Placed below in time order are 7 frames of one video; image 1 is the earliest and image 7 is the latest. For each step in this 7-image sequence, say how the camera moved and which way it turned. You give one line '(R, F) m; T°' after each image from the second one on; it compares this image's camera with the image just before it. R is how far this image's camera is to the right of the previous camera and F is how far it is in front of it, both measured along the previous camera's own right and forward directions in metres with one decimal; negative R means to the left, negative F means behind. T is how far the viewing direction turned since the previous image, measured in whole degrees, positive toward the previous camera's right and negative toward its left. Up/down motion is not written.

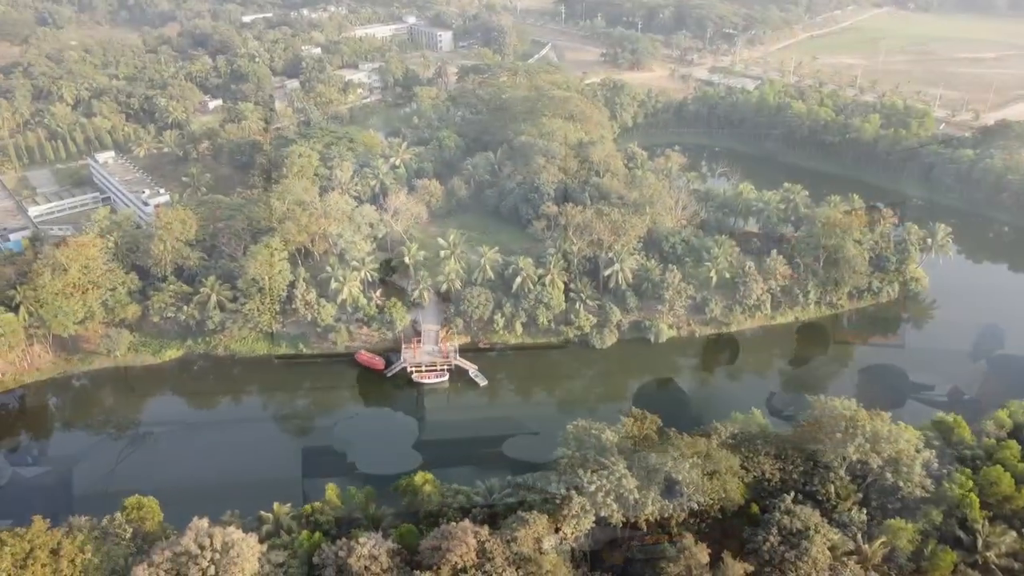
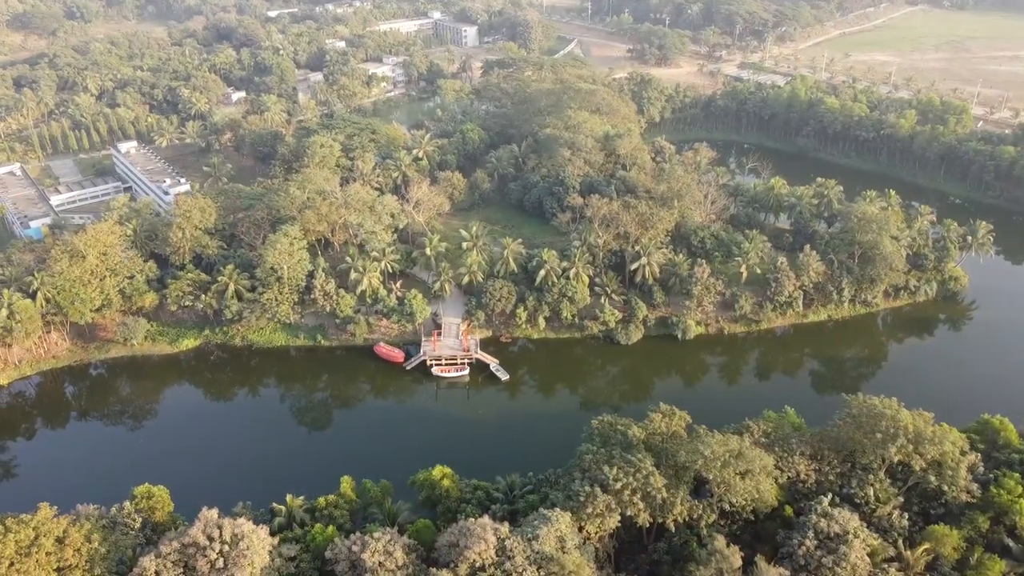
(-0.1, +1.7) m; -2°
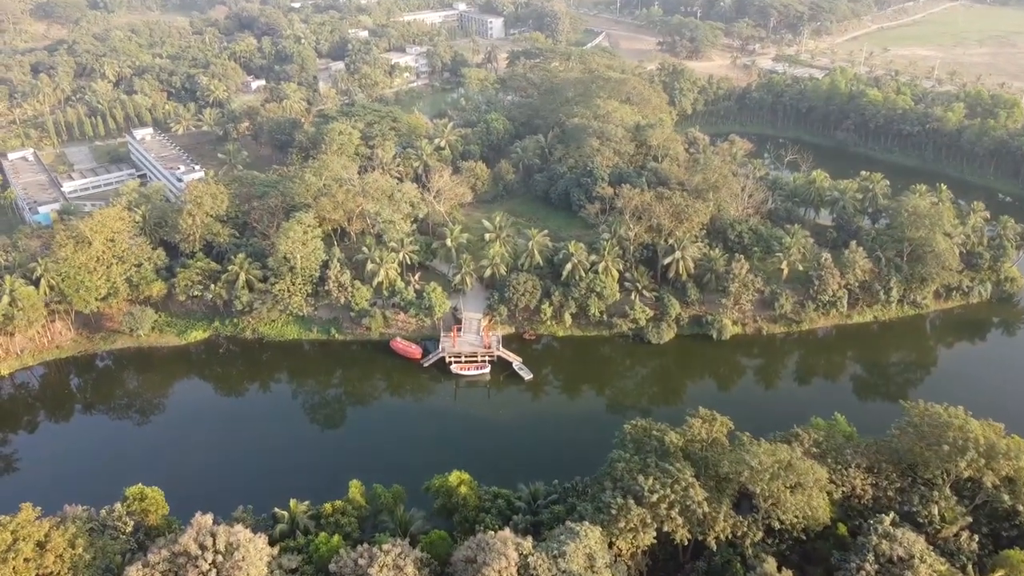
(-0.2, +3.6) m; -2°
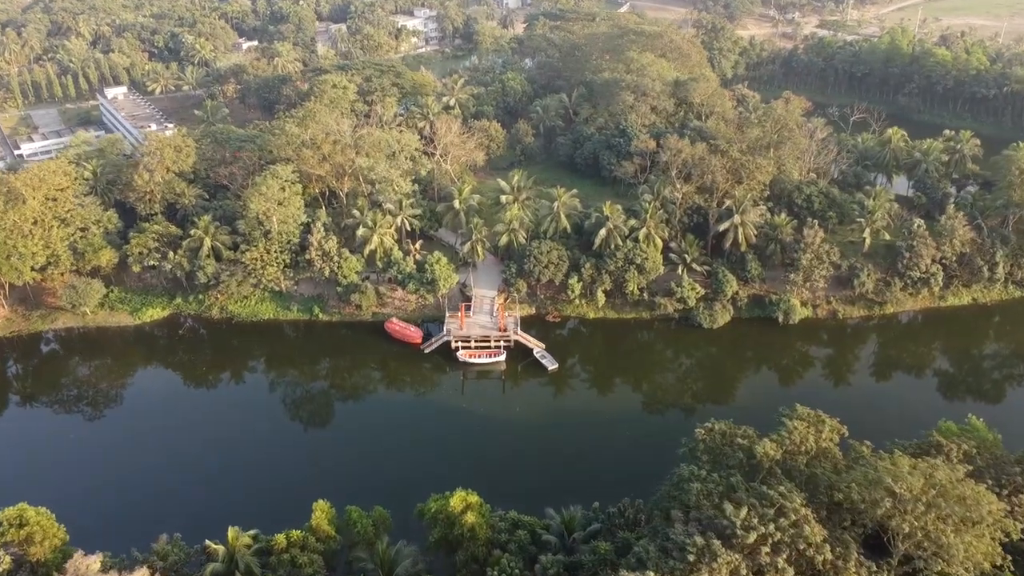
(-0.6, +10.8) m; -1°
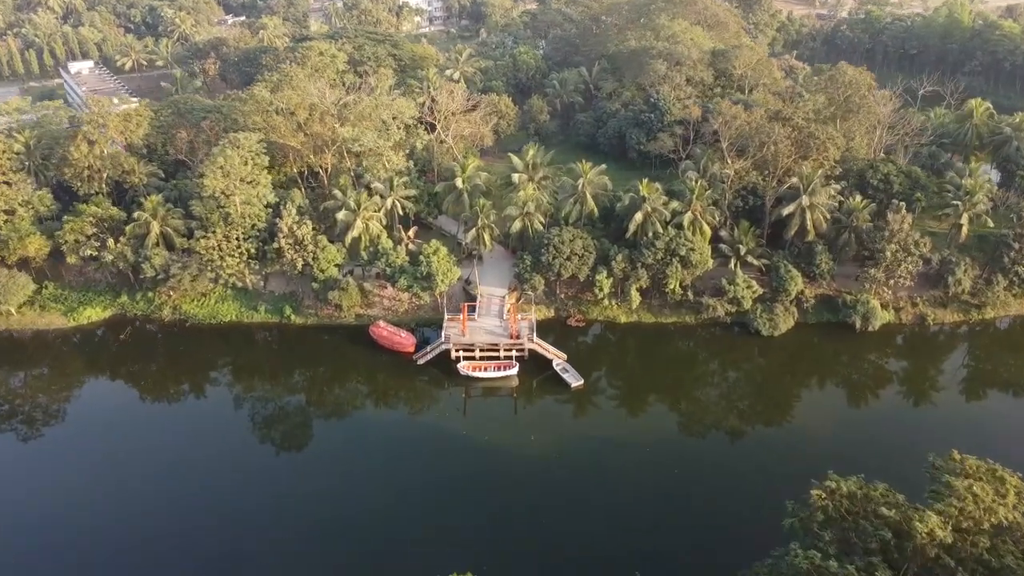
(-0.3, +9.2) m; -1°
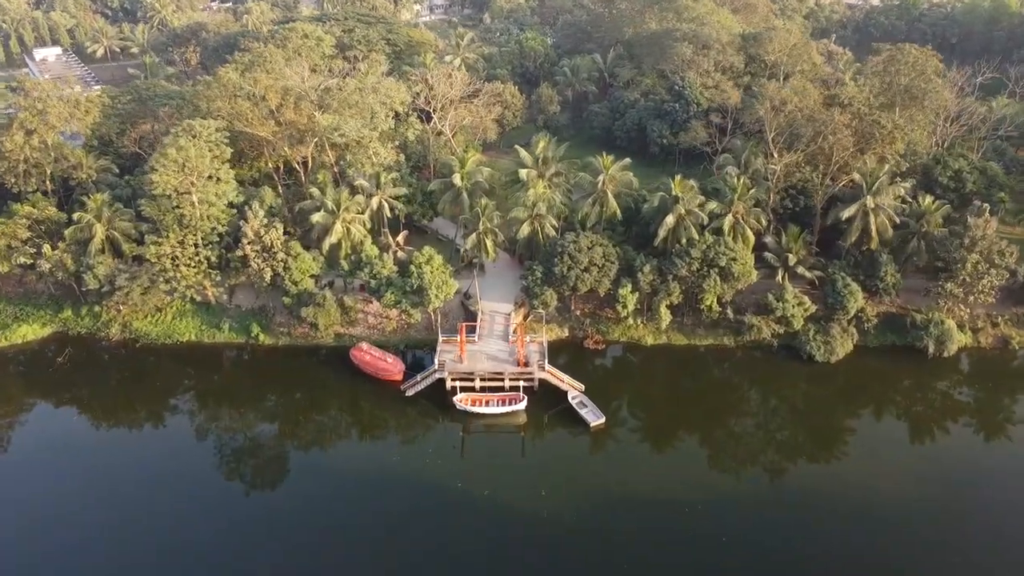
(-0.1, +6.3) m; 0°
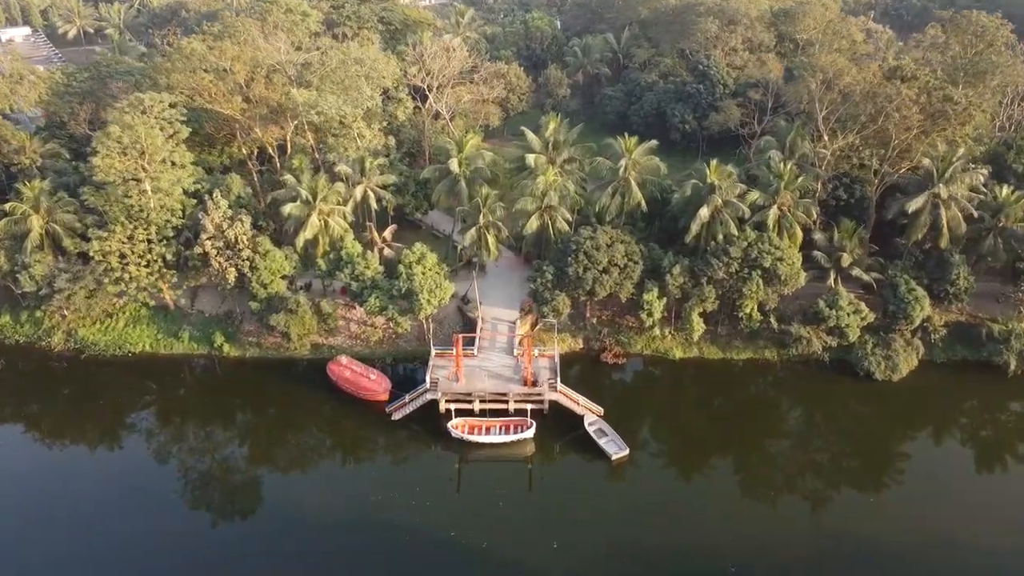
(-0.1, +5.1) m; 0°
